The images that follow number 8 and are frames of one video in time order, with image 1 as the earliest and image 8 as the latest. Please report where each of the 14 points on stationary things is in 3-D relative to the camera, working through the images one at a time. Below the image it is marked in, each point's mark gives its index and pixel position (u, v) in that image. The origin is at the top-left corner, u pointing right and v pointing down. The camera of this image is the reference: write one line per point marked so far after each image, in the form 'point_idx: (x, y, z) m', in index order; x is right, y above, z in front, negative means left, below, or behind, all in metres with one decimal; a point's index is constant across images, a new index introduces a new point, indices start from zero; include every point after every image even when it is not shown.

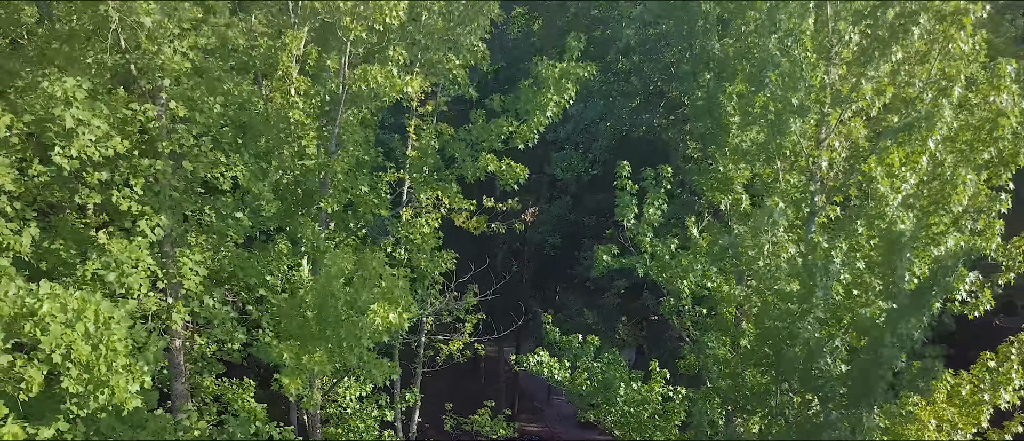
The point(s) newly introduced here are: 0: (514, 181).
0: (0.0, +0.5, +8.9) m
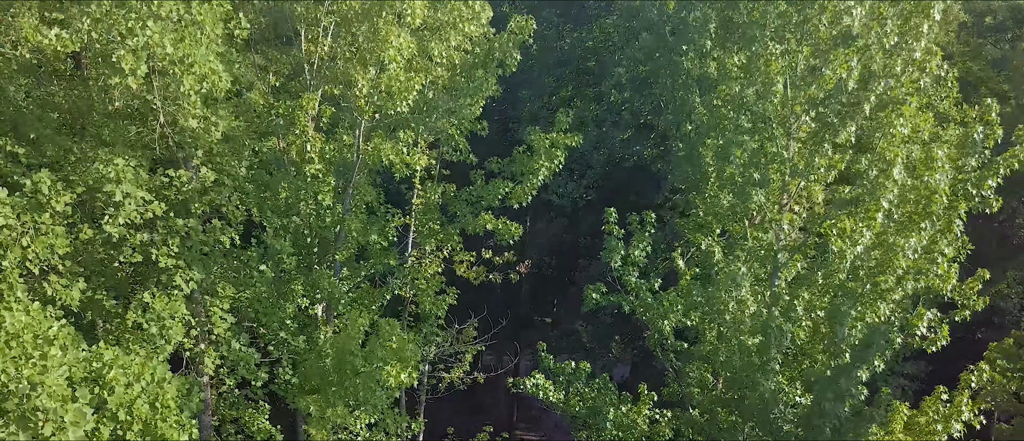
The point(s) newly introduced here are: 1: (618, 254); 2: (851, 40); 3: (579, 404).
0: (0.0, -0.2, +9.9) m
1: (+1.9, -0.6, +12.1) m
2: (+4.0, +2.1, +8.2) m
3: (+1.4, -3.9, +14.3) m
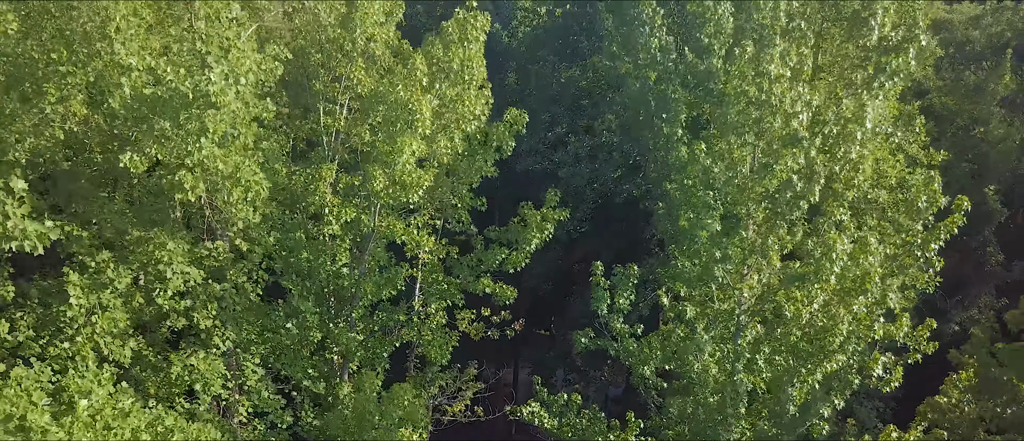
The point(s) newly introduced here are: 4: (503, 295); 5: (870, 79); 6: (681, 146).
0: (-0.1, -1.3, +11.3) m
1: (+1.8, -1.6, +13.5) m
2: (+4.0, +1.1, +9.5) m
3: (+1.3, -4.9, +15.7) m
4: (-0.1, -1.2, +11.2) m
5: (+6.1, +2.4, +11.6) m
6: (+2.9, +1.2, +11.4) m
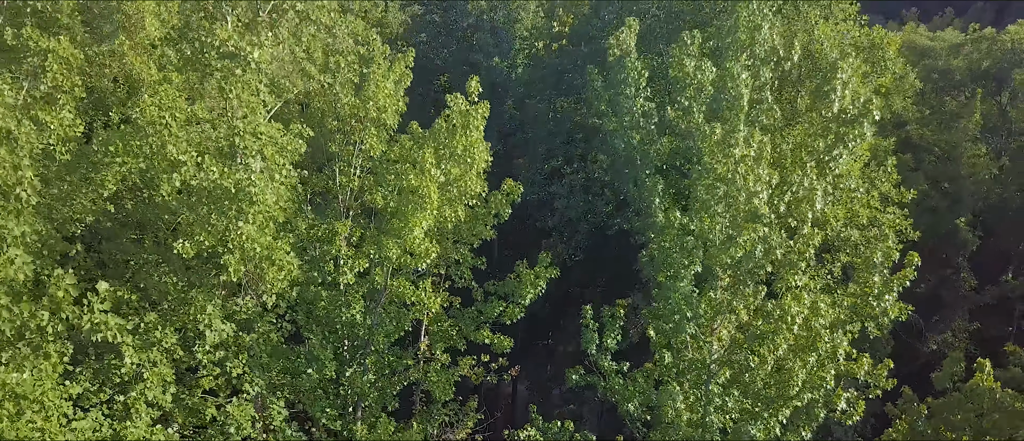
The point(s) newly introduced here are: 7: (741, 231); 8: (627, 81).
0: (-0.1, -2.3, +12.6) m
1: (+1.8, -2.7, +14.8) m
2: (+3.9, +0.1, +10.9) m
3: (+1.3, -5.9, +17.0) m
4: (-0.2, -2.3, +12.6) m
5: (+6.0, +1.4, +13.0) m
6: (+2.8, +0.2, +12.8) m
7: (+3.9, -0.2, +11.7) m
8: (+2.5, +3.1, +15.3) m
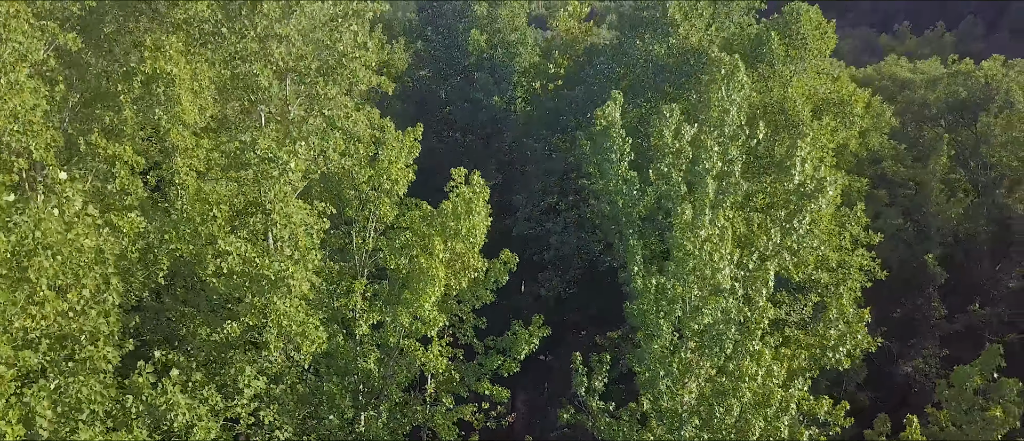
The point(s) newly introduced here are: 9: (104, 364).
0: (-0.2, -3.7, +14.4) m
1: (+1.7, -4.0, +16.5) m
2: (+3.9, -1.3, +12.6) m
3: (+1.2, -7.3, +18.8) m
4: (-0.3, -3.6, +14.3) m
5: (+6.0, 0.0, +14.7) m
6: (+2.7, -1.1, +14.5) m
7: (+3.8, -1.5, +13.5) m
8: (+2.5, +1.7, +17.0) m
9: (-5.8, -2.0, +9.6) m
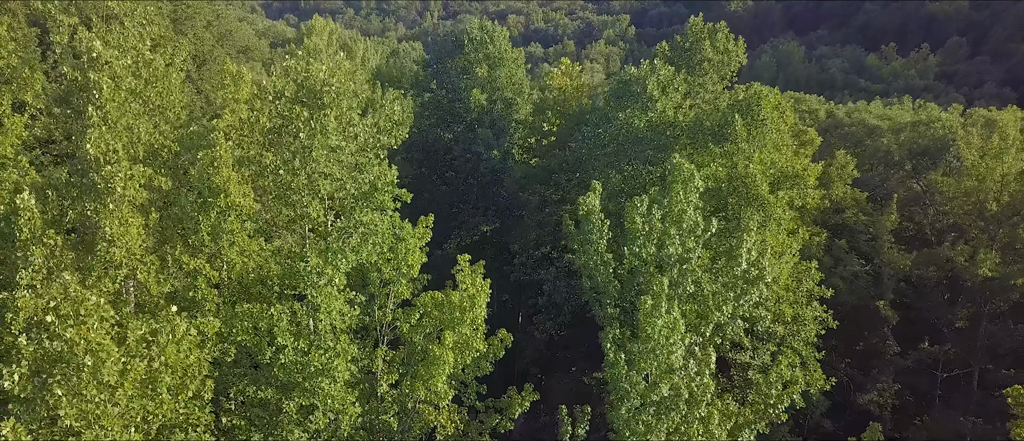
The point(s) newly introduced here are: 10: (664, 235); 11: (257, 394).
0: (-0.3, -5.8, +17.5) m
1: (+1.6, -6.2, +19.7) m
2: (+3.7, -3.4, +15.8) m
3: (+1.1, -9.4, +21.9) m
4: (-0.4, -5.8, +17.5) m
5: (+5.9, -2.1, +17.9) m
6: (+2.6, -3.3, +17.7) m
7: (+3.7, -3.7, +16.6) m
8: (+2.3, -0.4, +20.2) m
9: (-5.9, -4.1, +12.8) m
10: (+4.4, -0.4, +19.8) m
11: (-5.8, -3.9, +15.4) m
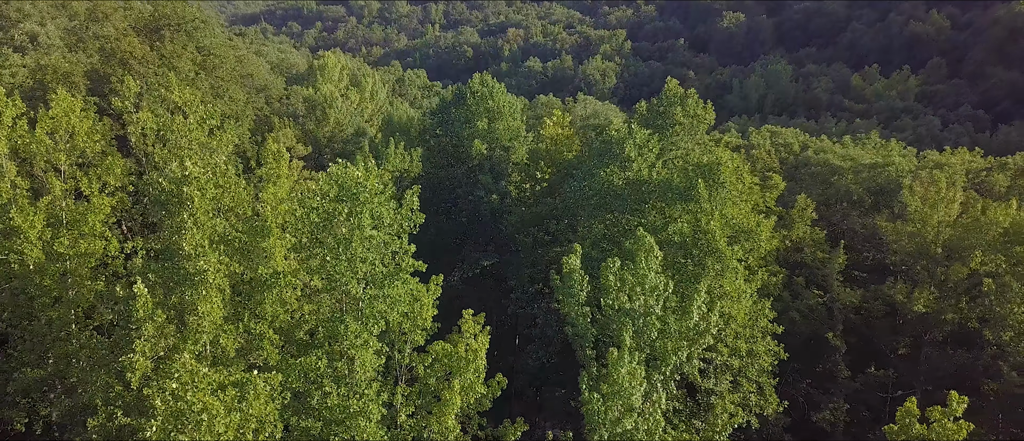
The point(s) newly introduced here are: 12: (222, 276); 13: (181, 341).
0: (-0.5, -7.9, +21.8) m
1: (+1.4, -8.2, +24.0) m
2: (+3.6, -5.5, +20.0) m
3: (+0.9, -11.5, +26.2) m
4: (-0.5, -7.8, +21.7) m
5: (+5.7, -4.2, +22.2) m
6: (+2.5, -5.4, +22.0) m
7: (+3.6, -5.7, +20.9) m
8: (+2.2, -2.5, +24.4) m
9: (-6.1, -6.2, +17.1) m
10: (+4.2, -2.5, +24.1) m
11: (-6.0, -6.0, +19.7) m
12: (-8.1, -1.6, +19.1) m
13: (-8.7, -3.2, +18.0) m
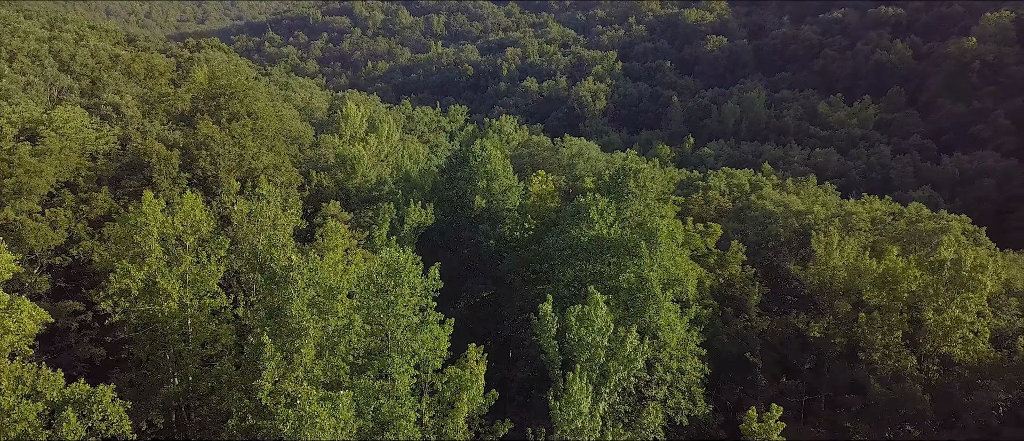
0: (-0.9, -10.9, +32.0) m
1: (+1.0, -11.2, +34.2) m
2: (+3.1, -8.5, +30.2) m
3: (+0.5, -14.5, +36.4) m
4: (-1.0, -10.8, +31.9) m
5: (+5.2, -7.2, +32.3) m
6: (+2.0, -8.4, +32.1) m
7: (+3.1, -8.7, +31.1) m
8: (+1.7, -5.5, +34.6) m
9: (-6.5, -9.3, +27.2) m
10: (+3.8, -5.5, +34.3) m
11: (-6.5, -9.0, +29.9) m
12: (-8.6, -4.6, +29.2) m
13: (-9.2, -6.2, +28.2) m
